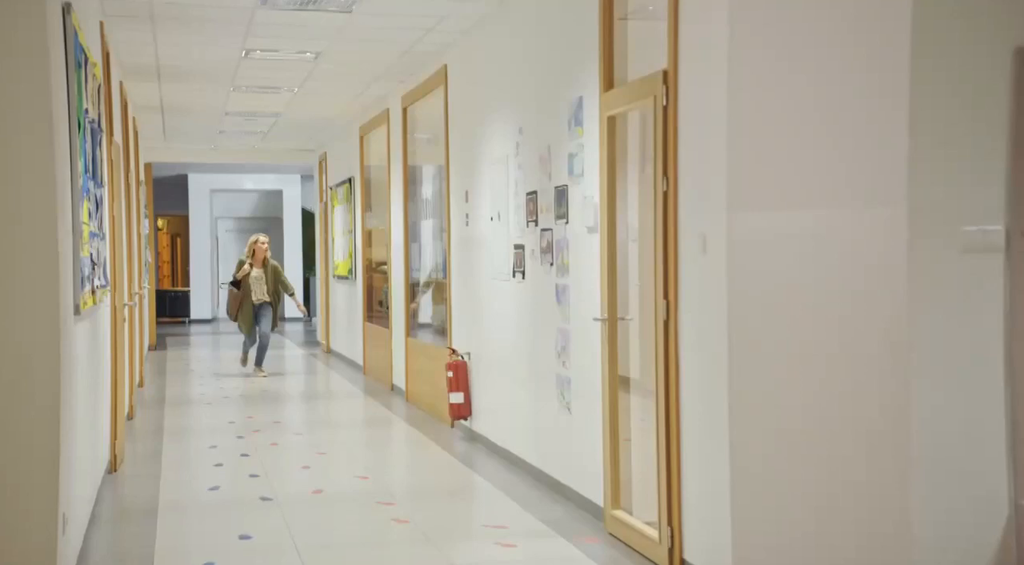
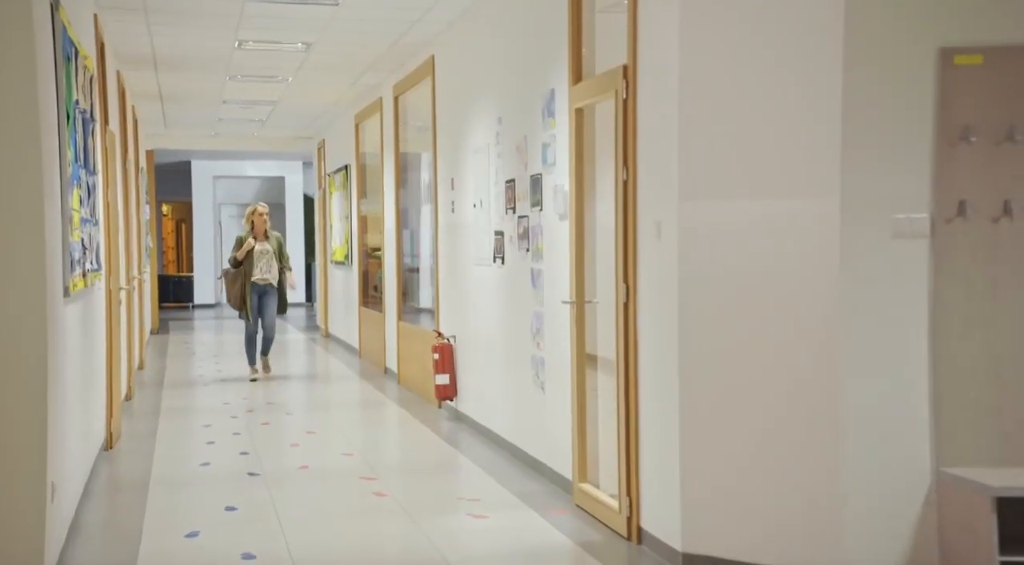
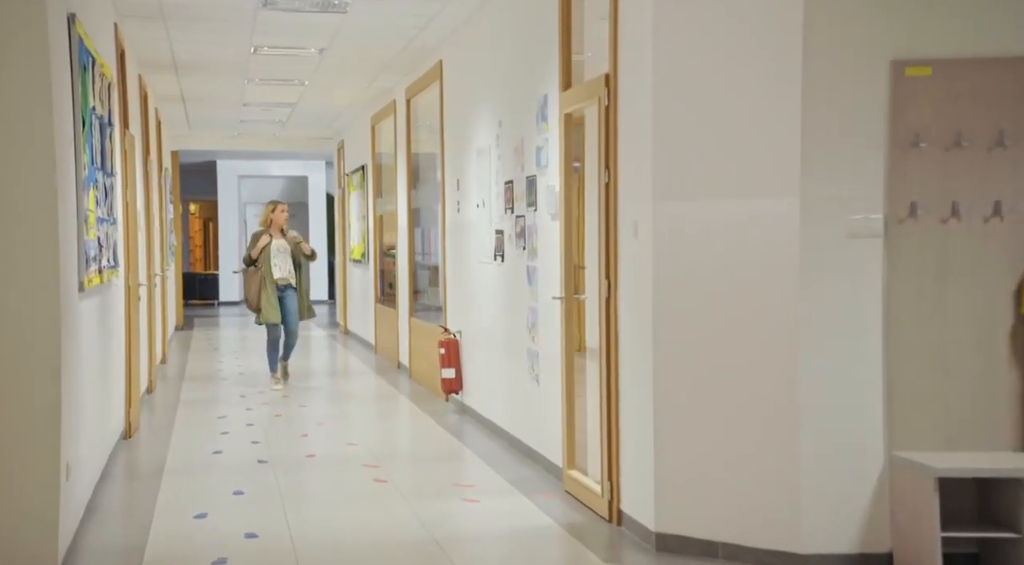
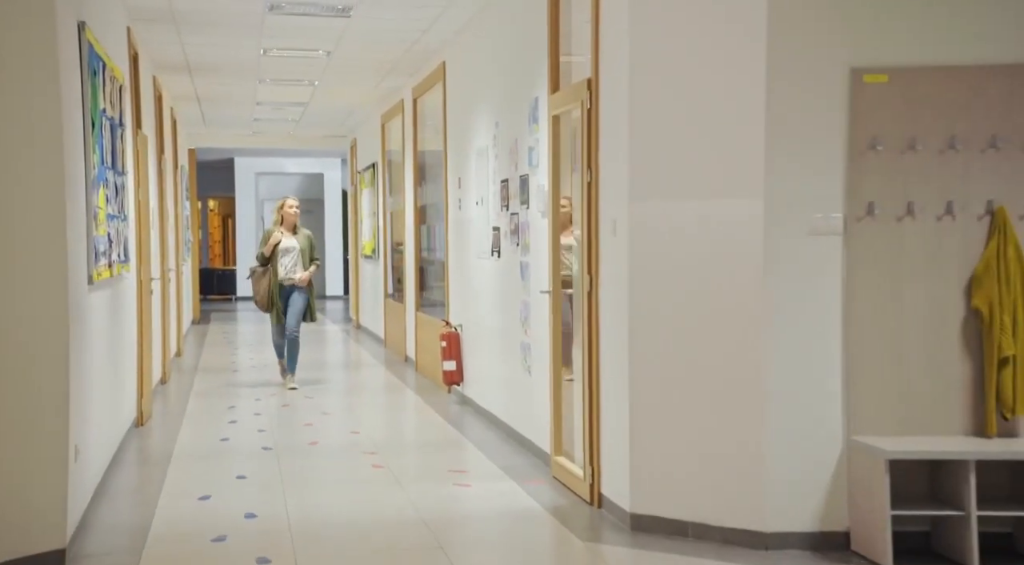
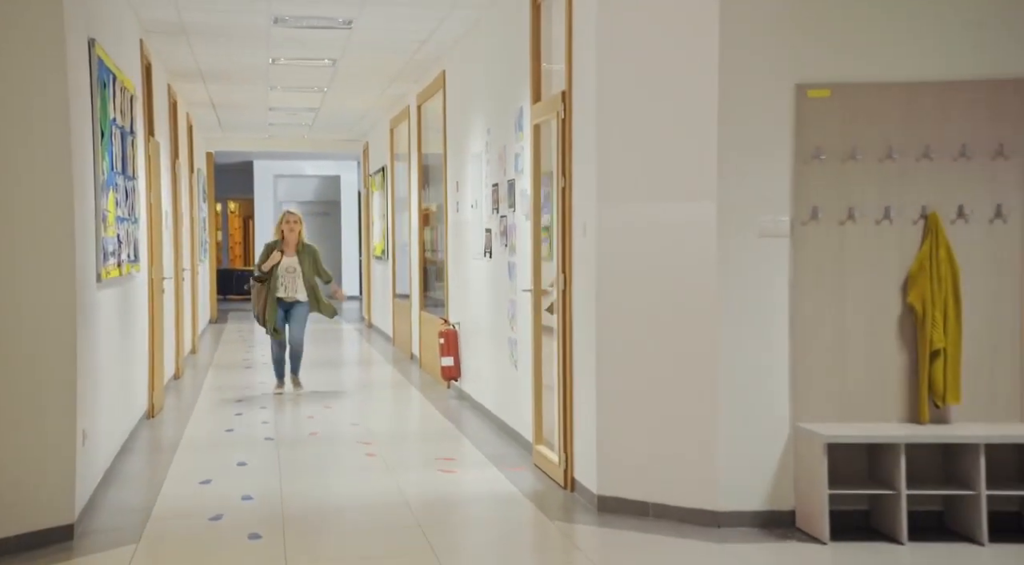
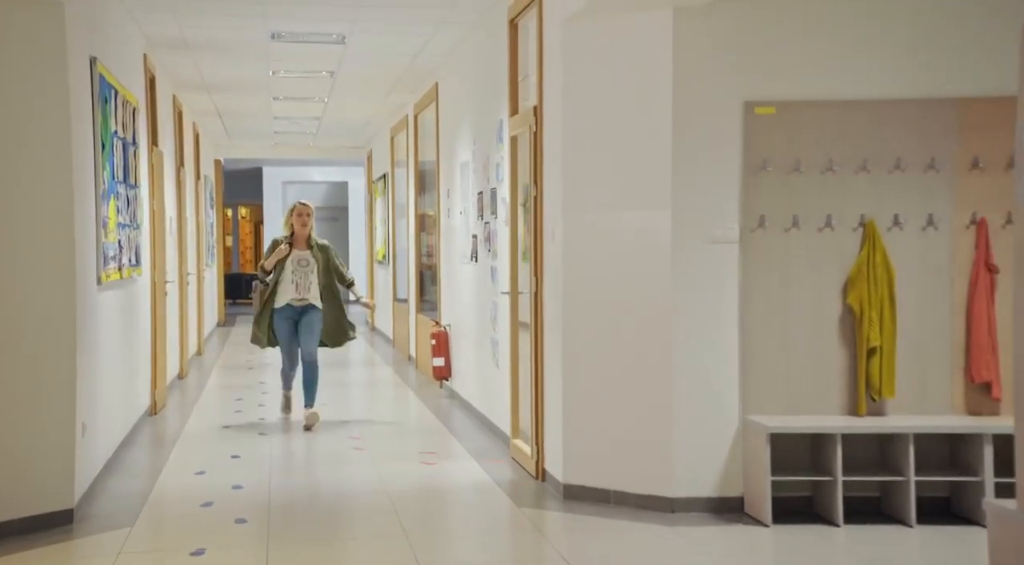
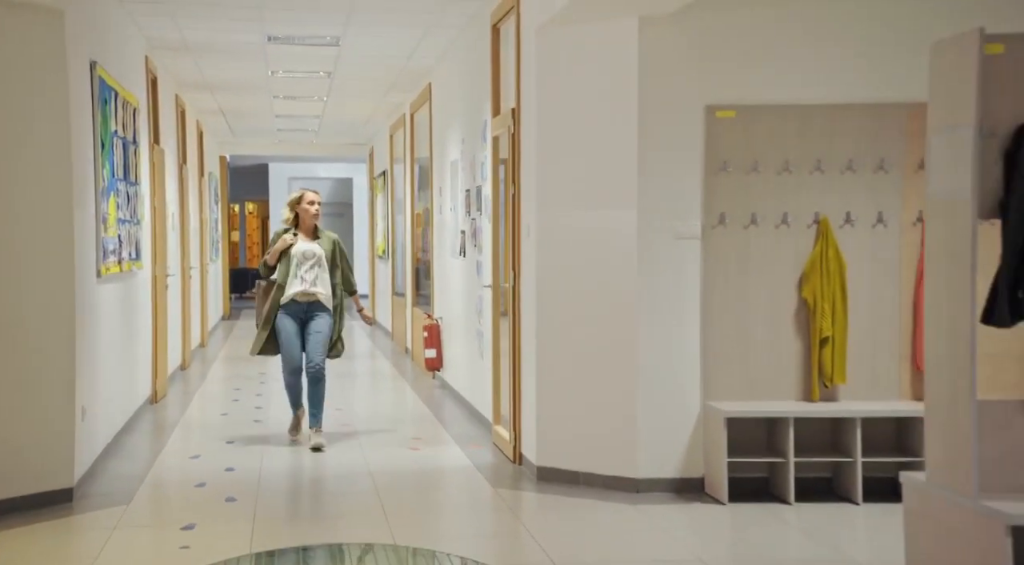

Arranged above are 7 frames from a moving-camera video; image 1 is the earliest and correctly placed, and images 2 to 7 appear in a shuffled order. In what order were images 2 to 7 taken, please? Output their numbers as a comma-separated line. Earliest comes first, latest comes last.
2, 3, 4, 5, 6, 7
